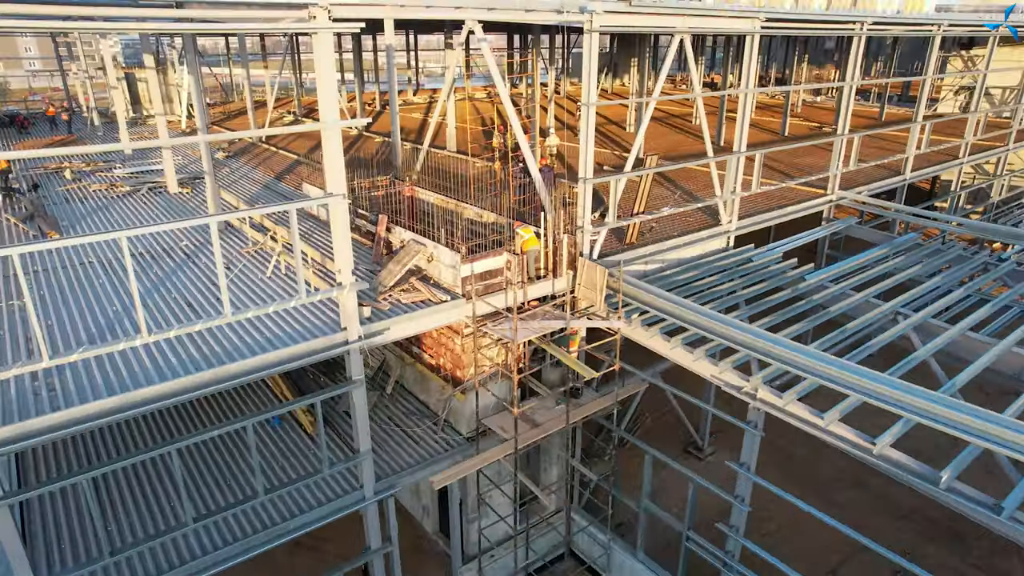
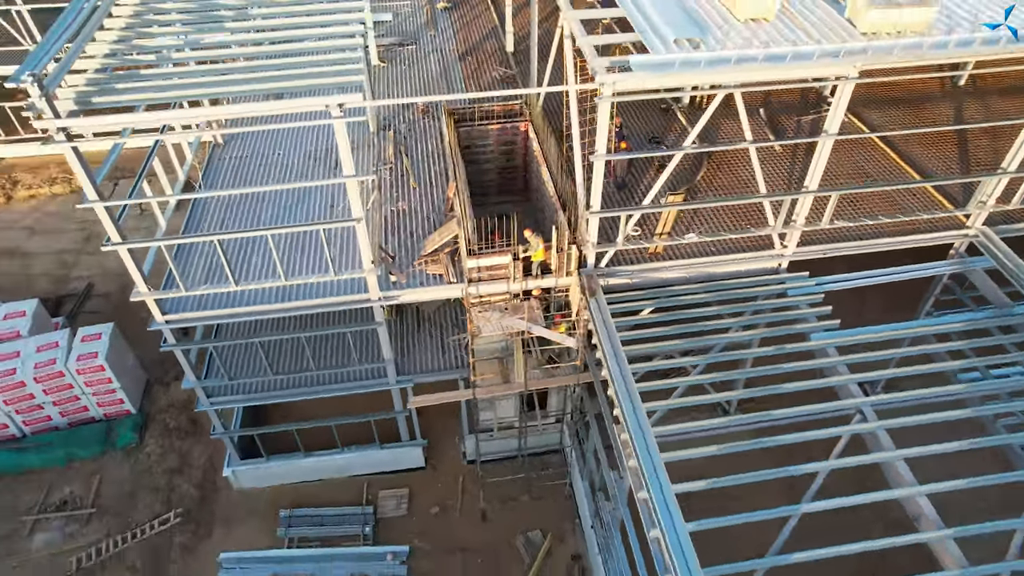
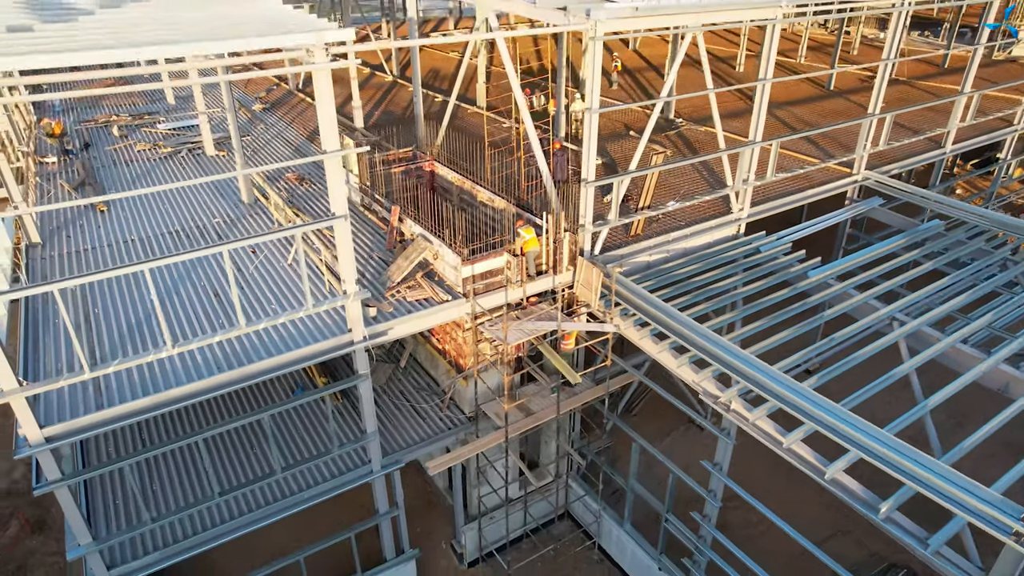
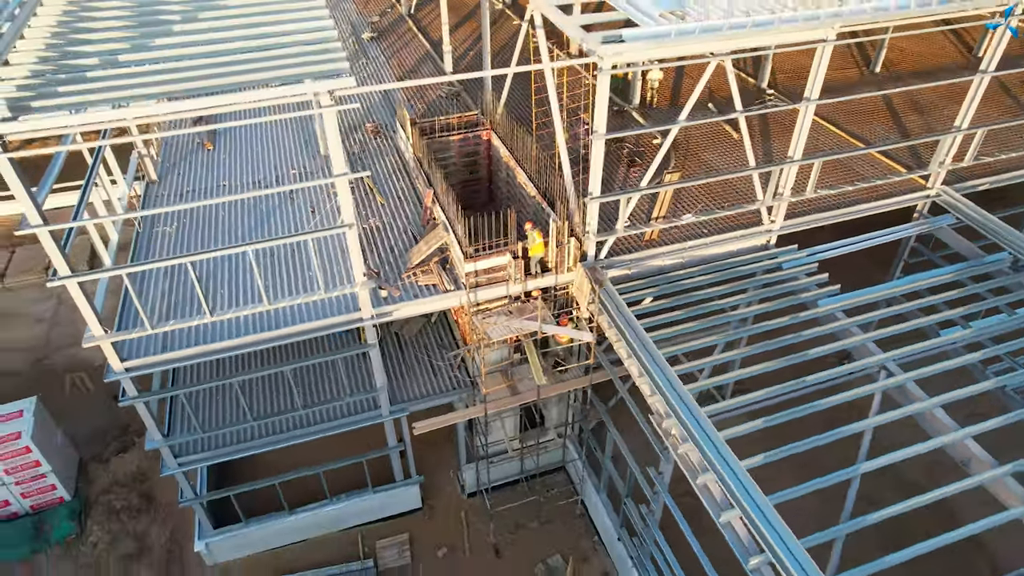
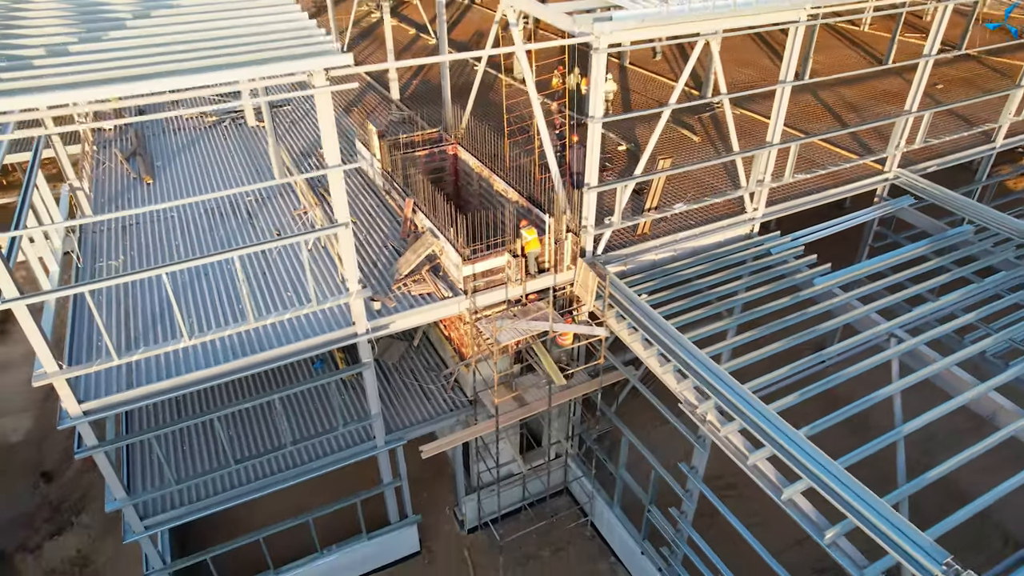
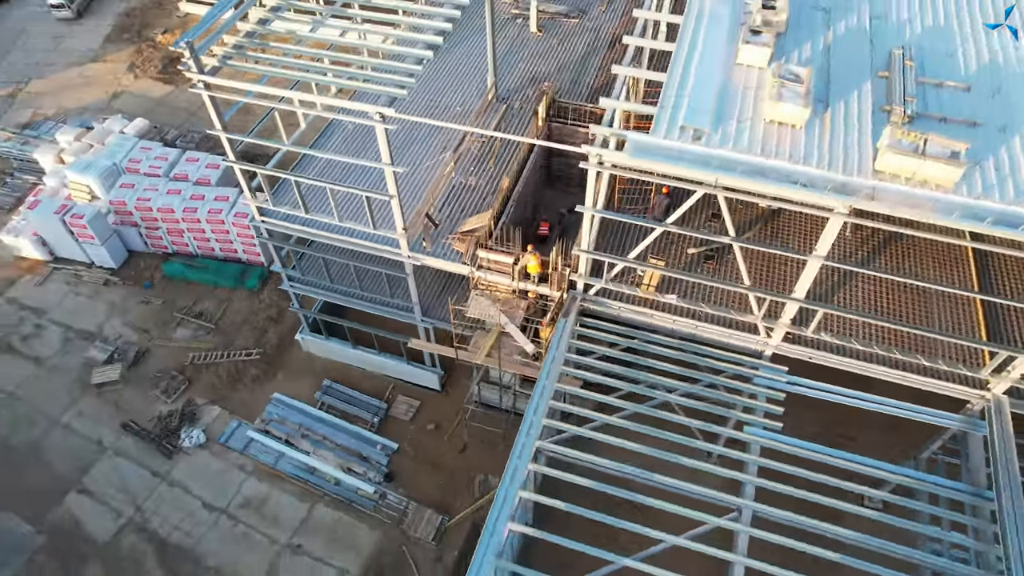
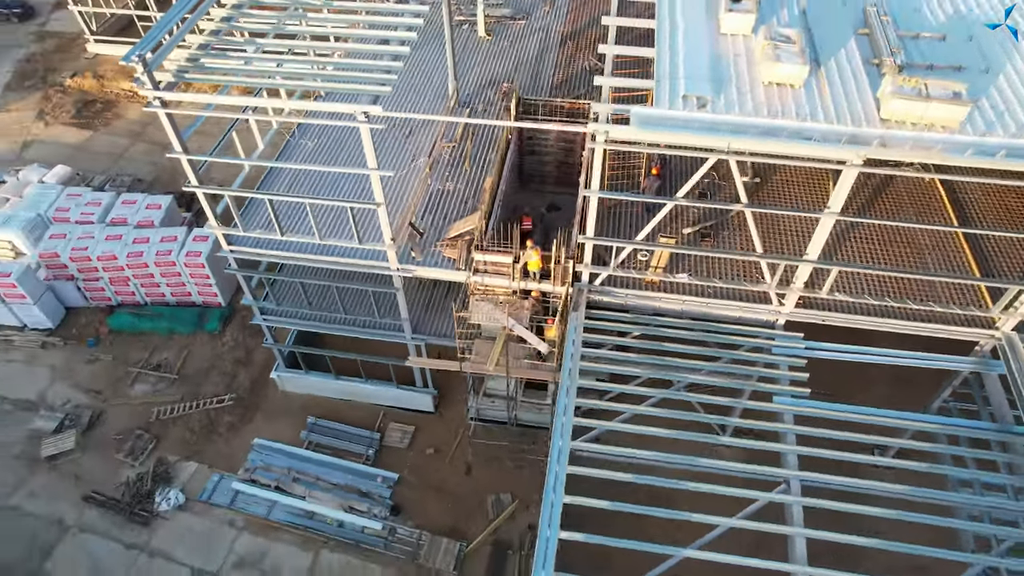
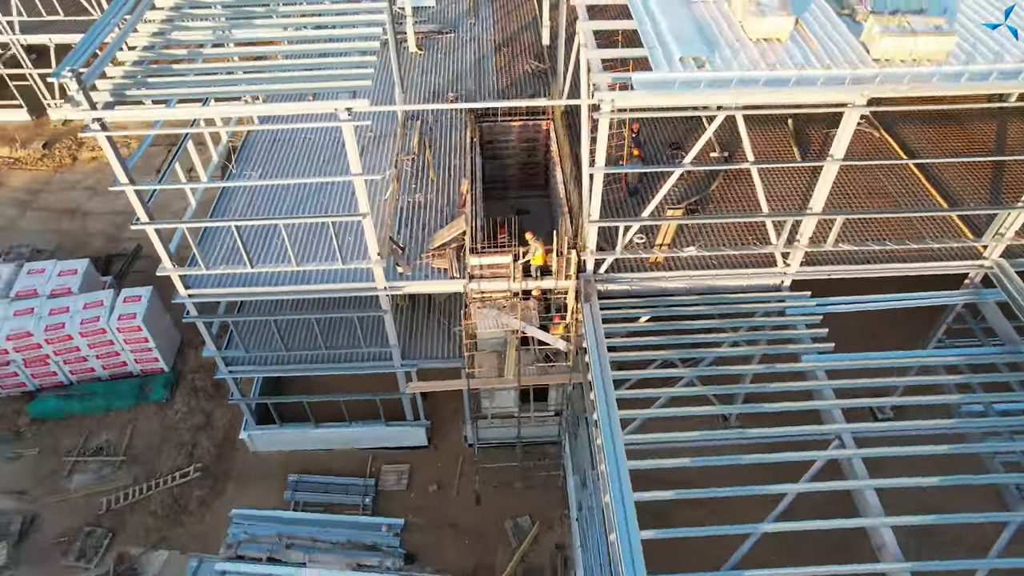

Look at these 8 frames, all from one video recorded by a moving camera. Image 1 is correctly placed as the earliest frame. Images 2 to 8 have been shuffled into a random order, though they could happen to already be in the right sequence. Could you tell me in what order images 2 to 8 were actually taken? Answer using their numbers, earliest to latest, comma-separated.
3, 5, 4, 2, 8, 7, 6
